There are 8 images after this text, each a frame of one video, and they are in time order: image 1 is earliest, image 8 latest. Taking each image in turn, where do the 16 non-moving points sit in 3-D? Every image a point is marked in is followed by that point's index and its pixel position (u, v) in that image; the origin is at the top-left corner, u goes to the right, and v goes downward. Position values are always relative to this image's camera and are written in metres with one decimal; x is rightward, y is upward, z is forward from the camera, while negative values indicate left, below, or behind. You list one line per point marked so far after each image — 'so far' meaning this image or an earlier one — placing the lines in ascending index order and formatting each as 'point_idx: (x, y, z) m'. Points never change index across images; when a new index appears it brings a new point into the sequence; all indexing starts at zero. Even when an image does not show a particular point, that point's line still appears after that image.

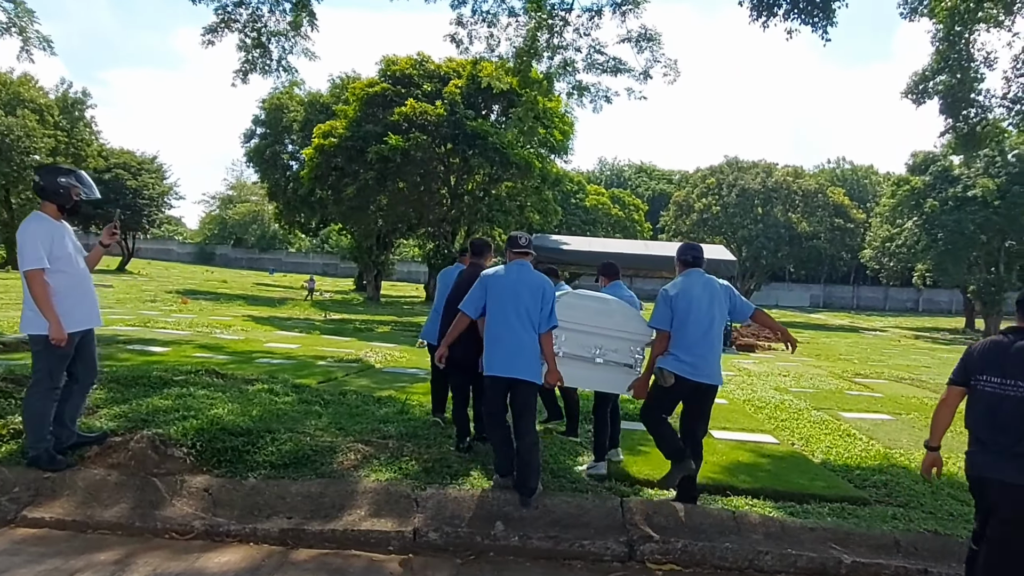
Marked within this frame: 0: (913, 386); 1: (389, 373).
0: (+8.0, -2.0, +13.9) m
1: (-1.8, -1.3, +10.3) m
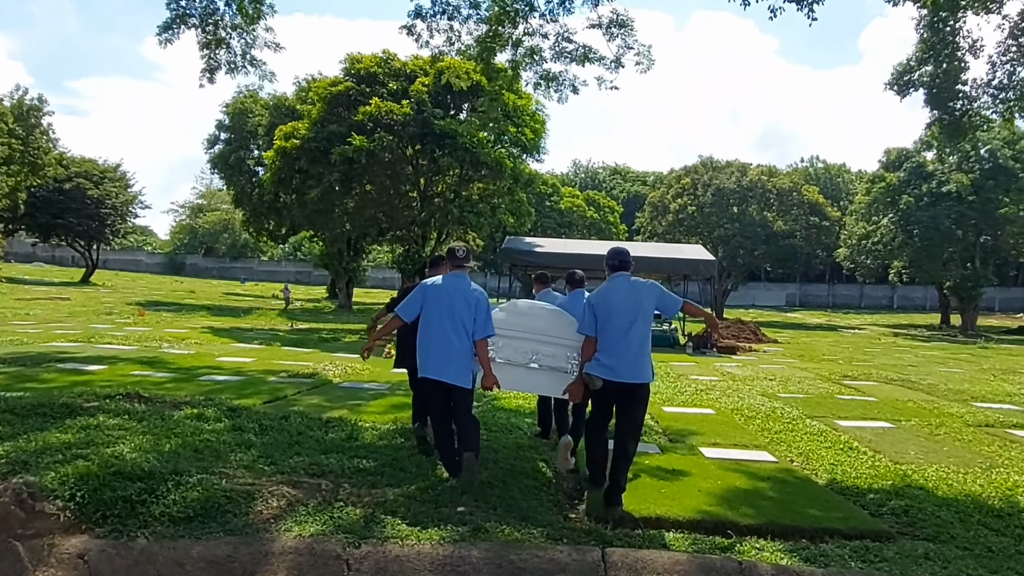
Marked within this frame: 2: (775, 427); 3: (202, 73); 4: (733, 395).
0: (+7.5, -1.9, +13.3) m
1: (-2.2, -1.4, +9.4) m
2: (+3.2, -1.7, +8.5) m
3: (-5.6, +3.8, +12.3) m
4: (+3.7, -1.8, +11.4) m
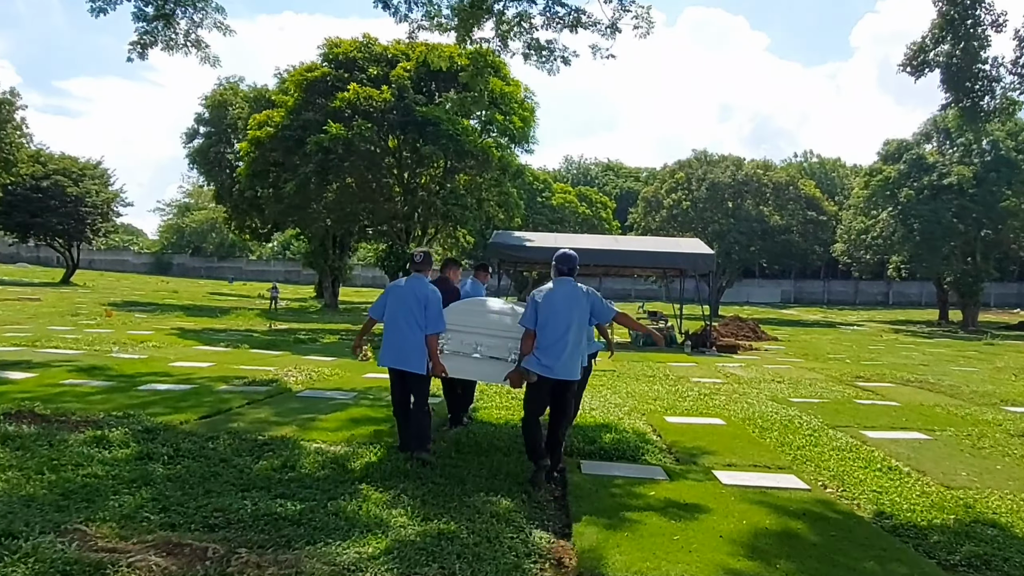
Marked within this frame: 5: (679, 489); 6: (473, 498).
0: (+7.2, -1.8, +12.2) m
1: (-2.5, -1.3, +8.3) m
2: (+3.0, -1.6, +7.4) m
3: (-5.9, +3.8, +11.1) m
4: (+3.4, -1.7, +10.3) m
5: (+1.2, -1.5, +5.1) m
6: (-0.3, -1.4, +4.5) m
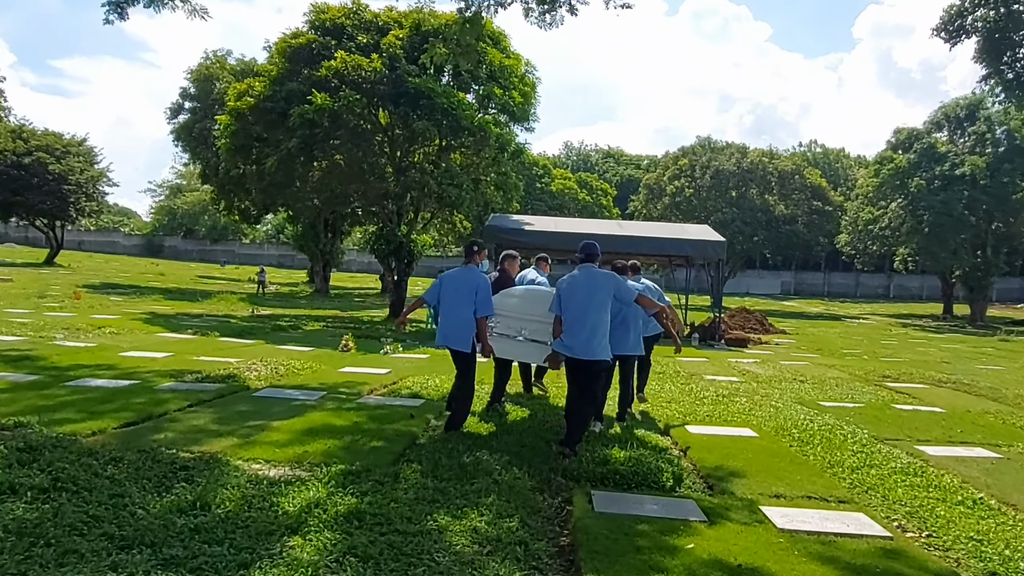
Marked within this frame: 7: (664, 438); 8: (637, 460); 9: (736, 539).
0: (+7.1, -1.7, +11.0) m
1: (-2.5, -1.1, +7.0) m
2: (+3.0, -1.5, +6.1) m
3: (-5.9, +4.1, +9.7) m
4: (+3.4, -1.5, +9.1) m
5: (+1.2, -1.4, +3.9) m
6: (-0.3, -1.3, +3.3) m
7: (+1.5, -1.4, +6.6) m
8: (+1.0, -1.4, +5.5) m
9: (+1.2, -1.4, +3.8) m
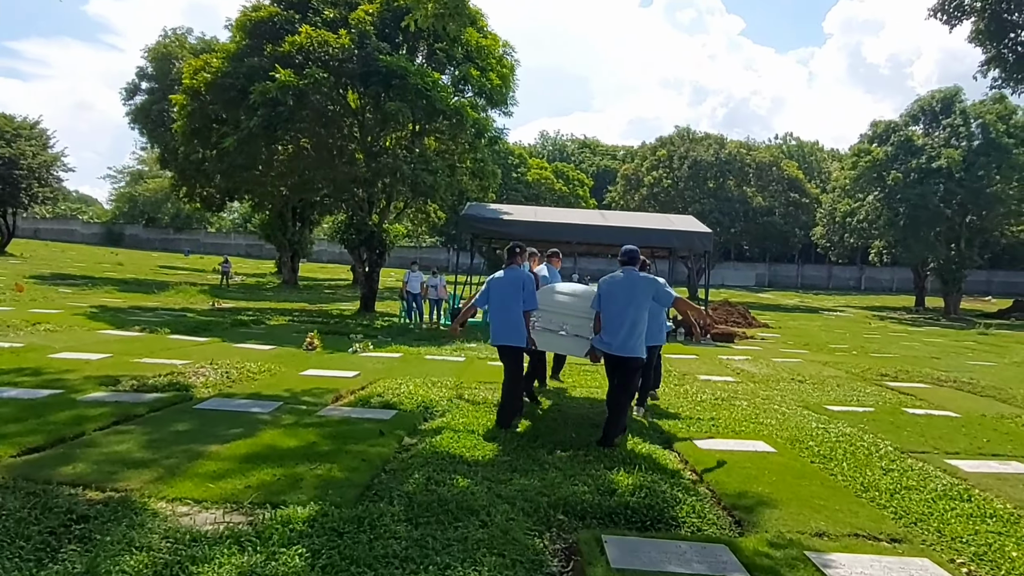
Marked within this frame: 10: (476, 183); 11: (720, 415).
0: (+6.8, -1.6, +10.4) m
1: (-2.7, -1.1, +6.0) m
2: (+2.9, -1.5, +5.4) m
3: (-6.1, +4.2, +8.6) m
4: (+3.1, -1.5, +8.4) m
5: (+1.2, -1.4, +3.1) m
6: (-0.3, -1.3, +2.4) m
7: (+1.3, -1.4, +5.8) m
8: (+0.9, -1.3, +4.7) m
9: (+1.2, -1.4, +3.0) m
10: (-1.0, +2.9, +19.6) m
11: (+2.4, -1.5, +8.0) m
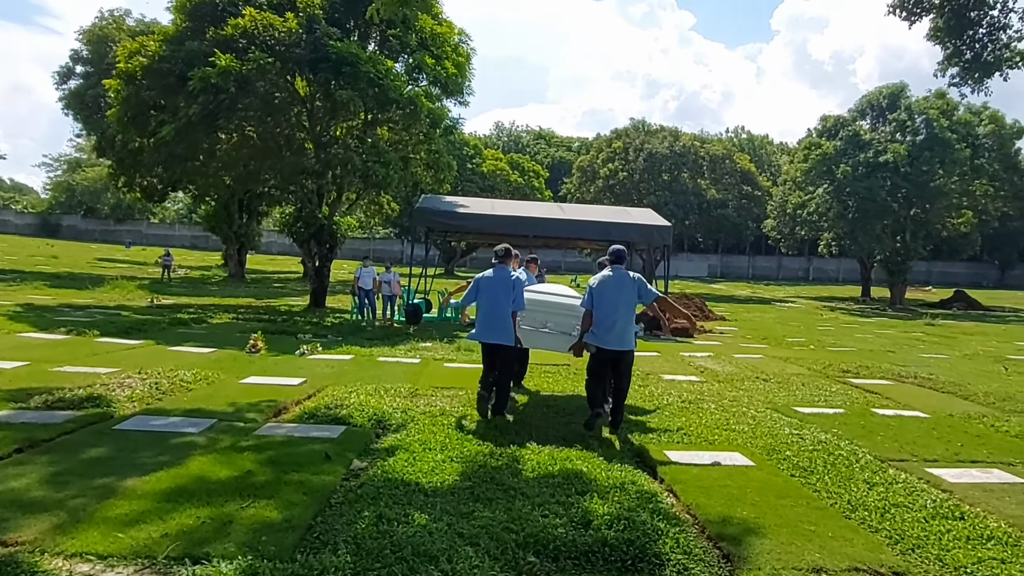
0: (+6.2, -1.5, +10.3) m
1: (-3.0, -1.1, +5.3) m
2: (+2.6, -1.5, +5.1) m
3: (-6.6, +4.2, +7.6) m
4: (+2.7, -1.5, +8.0) m
5: (+1.0, -1.5, +2.6) m
6: (-0.4, -1.3, +1.9) m
7: (+1.0, -1.4, +5.4) m
8: (+0.7, -1.4, +4.2) m
9: (+1.1, -1.4, +2.6) m
10: (-2.2, +3.1, +18.9) m
11: (+2.0, -1.4, +7.7) m
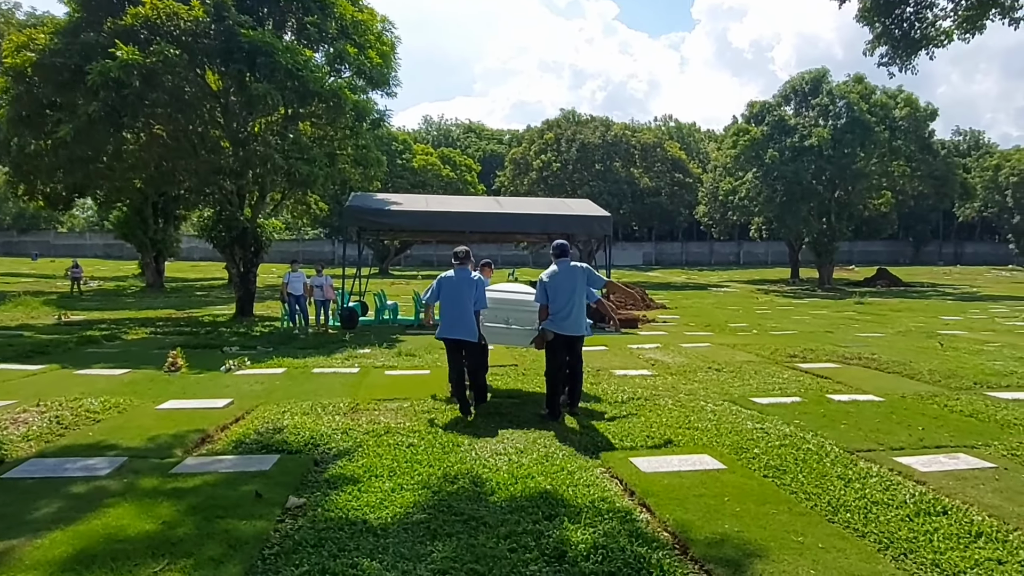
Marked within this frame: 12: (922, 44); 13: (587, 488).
0: (+5.5, -1.2, +10.4) m
1: (-3.2, -1.3, +4.6) m
2: (+2.3, -1.4, +4.8) m
3: (-7.3, +3.9, +6.4) m
4: (+2.1, -1.4, +7.8) m
5: (+1.0, -1.4, +2.2) m
6: (-0.3, -1.4, +1.3) m
7: (+0.7, -1.4, +5.0) m
8: (+0.5, -1.4, +3.8) m
9: (+1.0, -1.4, +2.2) m
10: (-3.9, +3.0, +18.1) m
11: (+1.4, -1.4, +7.3) m
12: (+6.0, +3.5, +10.1) m
13: (+0.5, -1.4, +4.8) m
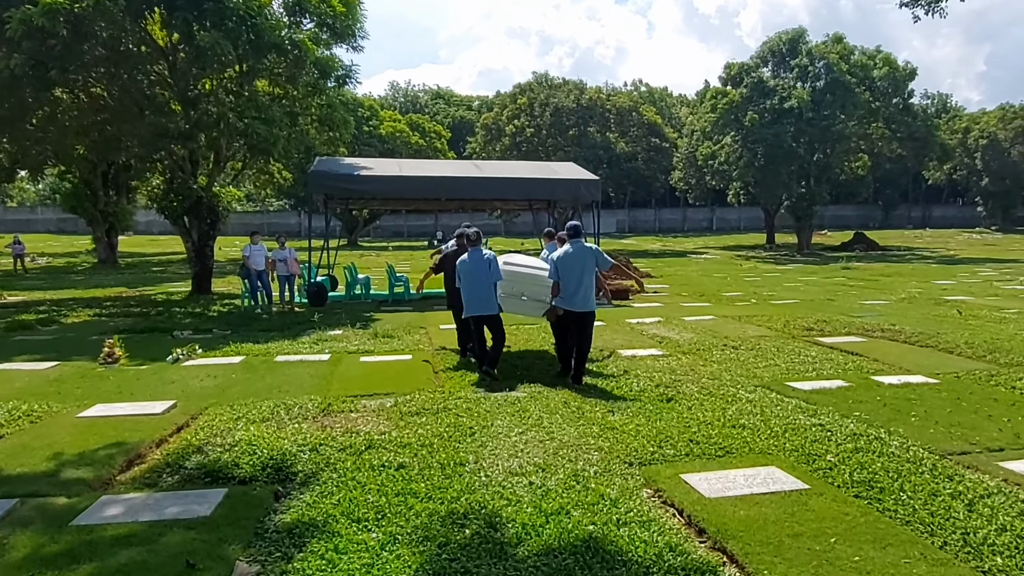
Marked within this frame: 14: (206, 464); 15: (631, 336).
0: (+5.4, -0.8, +9.4) m
1: (-3.1, -1.2, +3.2) m
2: (+2.5, -1.3, +3.7) m
3: (-7.3, +3.9, +4.6) m
4: (+2.2, -1.1, +6.6) m
5: (+1.3, -1.4, +1.0) m
6: (0.0, -1.4, +0.1) m
7: (+0.9, -1.3, +3.8) m
8: (+0.7, -1.3, +2.6) m
9: (+1.3, -1.4, +1.0) m
10: (-4.4, +3.7, +16.5) m
11: (+1.5, -1.1, +6.2) m
12: (+5.8, +4.0, +8.9) m
13: (+0.7, -1.2, +3.6) m
14: (-2.0, -1.1, +4.5) m
15: (+1.8, -0.7, +10.5) m
